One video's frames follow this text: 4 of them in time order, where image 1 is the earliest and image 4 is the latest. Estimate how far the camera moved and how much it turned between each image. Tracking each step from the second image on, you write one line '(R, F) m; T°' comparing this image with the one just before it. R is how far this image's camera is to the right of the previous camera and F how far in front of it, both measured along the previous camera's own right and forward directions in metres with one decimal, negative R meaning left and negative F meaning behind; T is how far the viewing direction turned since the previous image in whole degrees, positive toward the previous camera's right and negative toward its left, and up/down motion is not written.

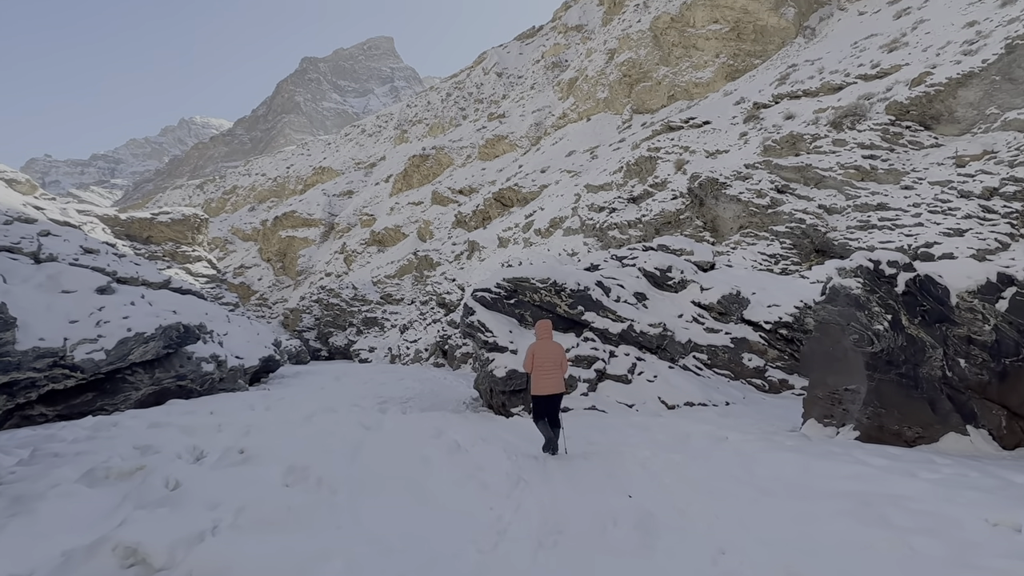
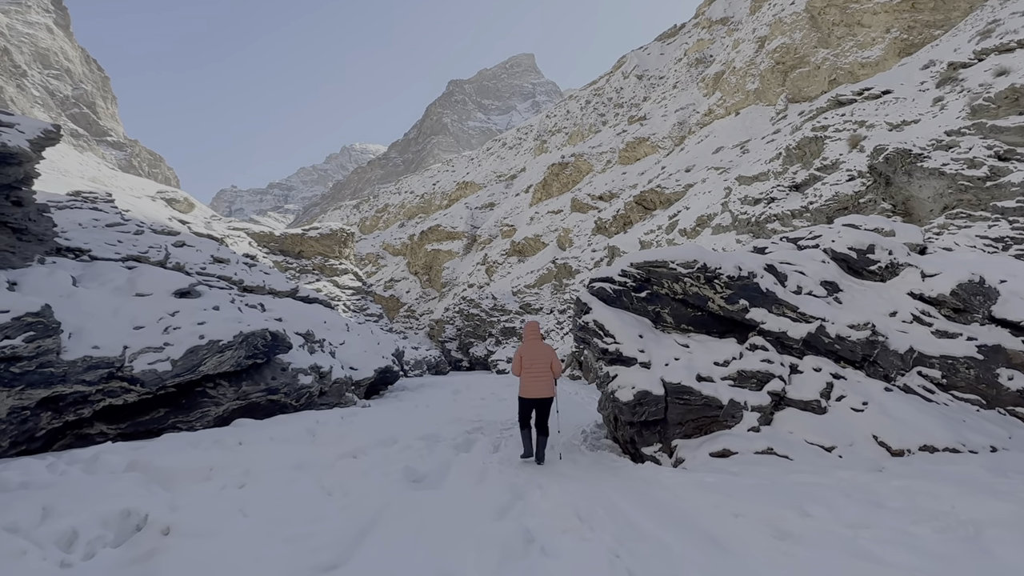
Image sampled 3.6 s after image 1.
(+0.1, +2.0) m; -12°
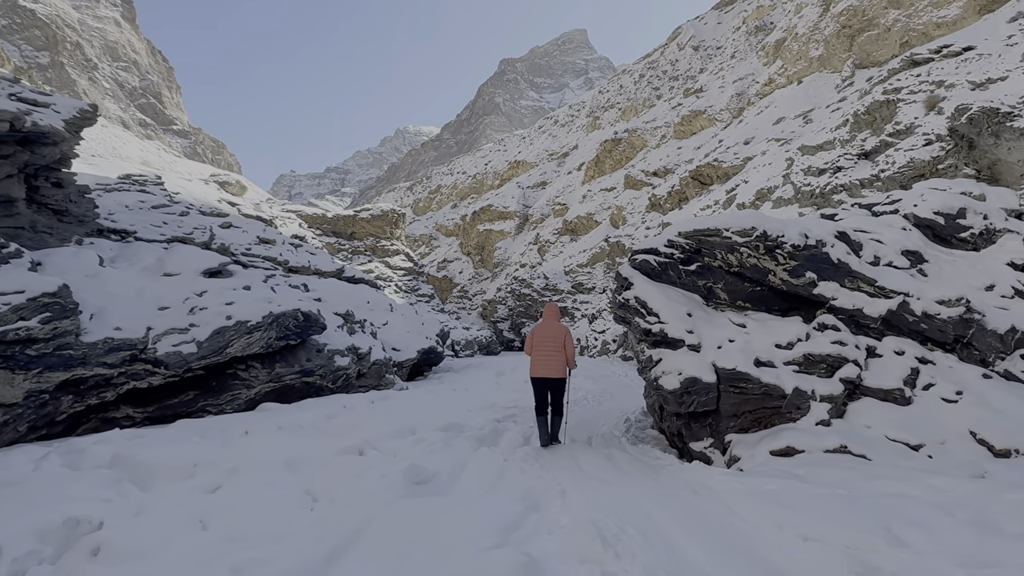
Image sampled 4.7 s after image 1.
(+0.2, +0.6) m; -5°
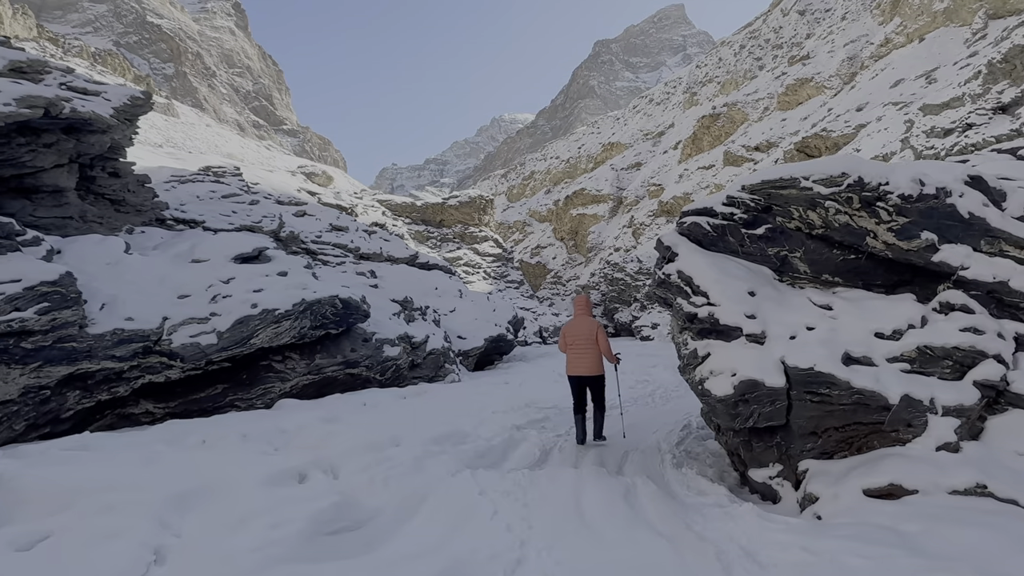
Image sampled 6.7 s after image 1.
(+0.5, +1.0) m; -8°
